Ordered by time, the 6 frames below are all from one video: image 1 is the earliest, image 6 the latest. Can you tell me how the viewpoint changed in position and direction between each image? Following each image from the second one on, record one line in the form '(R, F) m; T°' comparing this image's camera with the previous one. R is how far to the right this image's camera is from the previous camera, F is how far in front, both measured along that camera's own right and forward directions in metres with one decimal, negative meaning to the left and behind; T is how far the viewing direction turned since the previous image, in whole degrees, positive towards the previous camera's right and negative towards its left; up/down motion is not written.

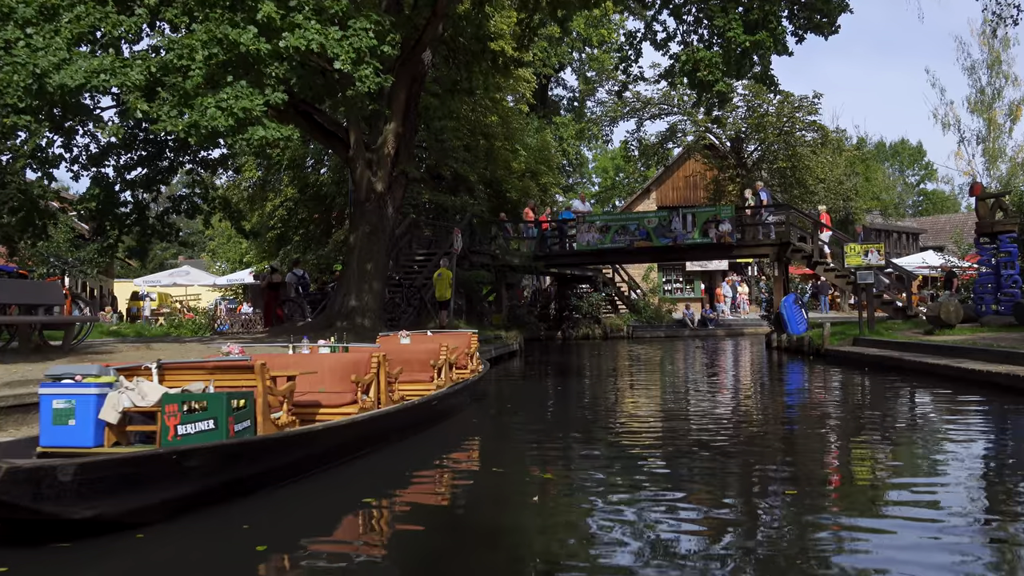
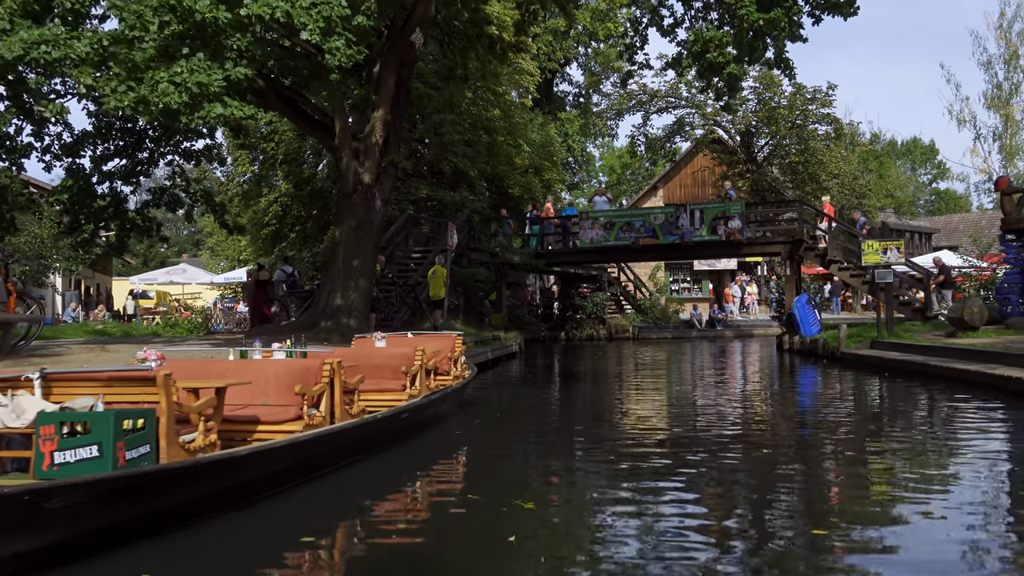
(+0.2, +1.0) m; 0°
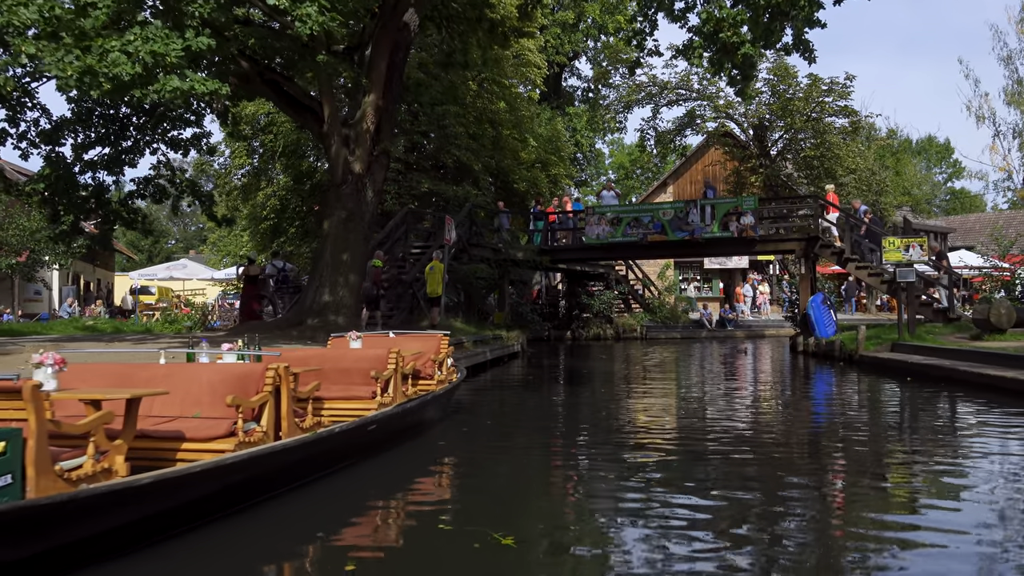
(+0.2, +0.9) m; -1°
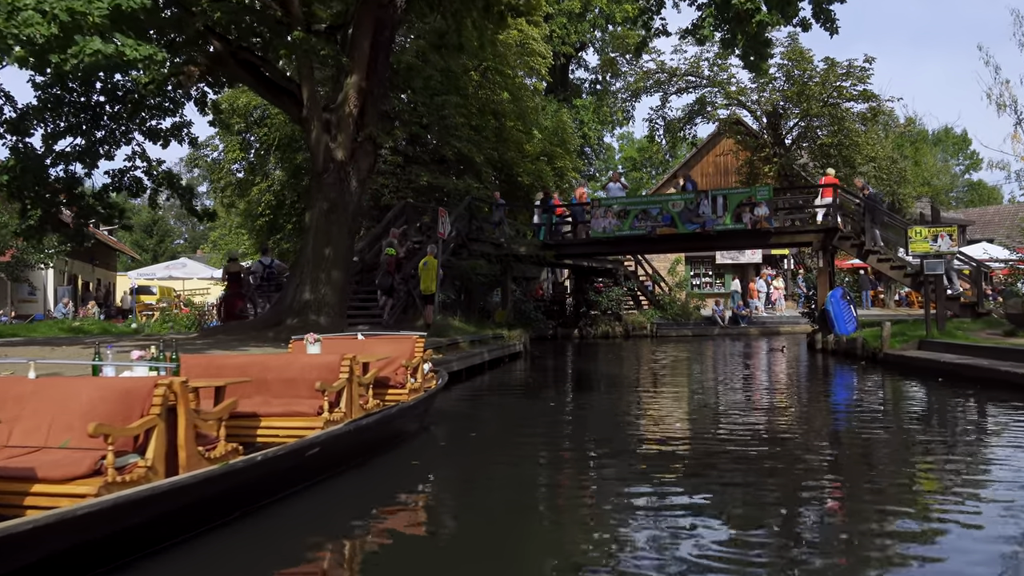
(+0.2, +1.1) m; -1°
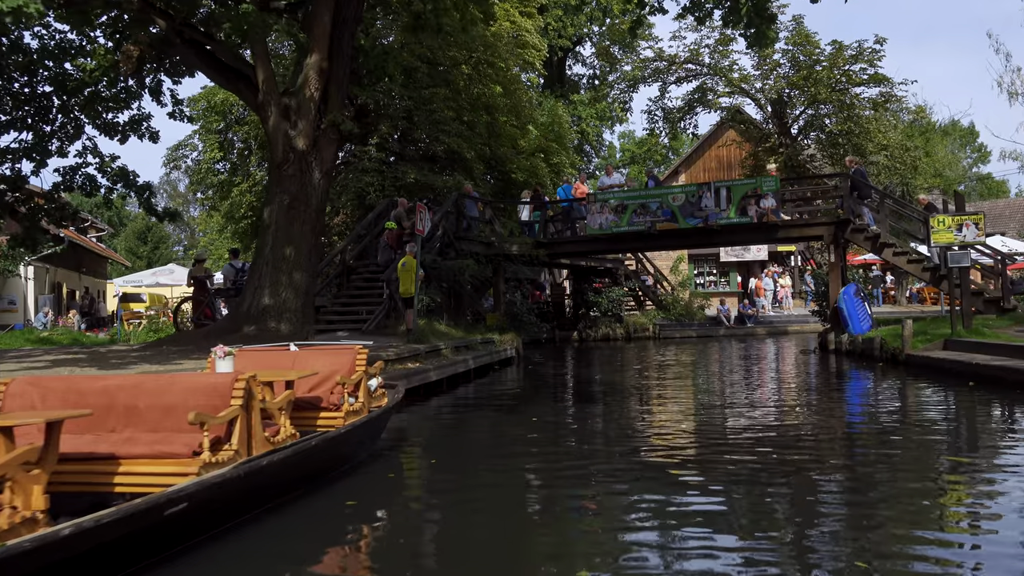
(+0.3, +1.3) m; 0°
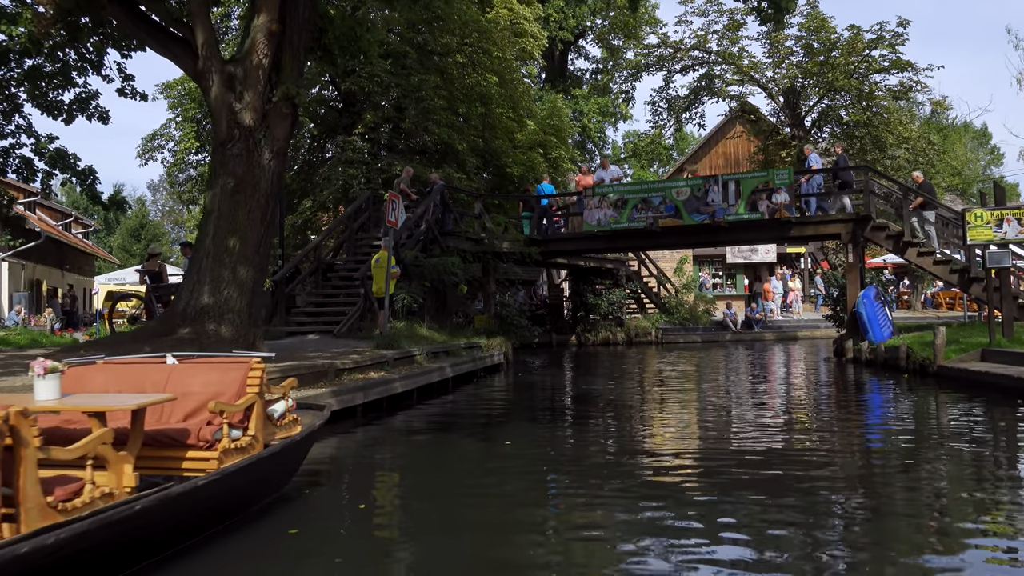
(+0.3, +1.6) m; 0°
